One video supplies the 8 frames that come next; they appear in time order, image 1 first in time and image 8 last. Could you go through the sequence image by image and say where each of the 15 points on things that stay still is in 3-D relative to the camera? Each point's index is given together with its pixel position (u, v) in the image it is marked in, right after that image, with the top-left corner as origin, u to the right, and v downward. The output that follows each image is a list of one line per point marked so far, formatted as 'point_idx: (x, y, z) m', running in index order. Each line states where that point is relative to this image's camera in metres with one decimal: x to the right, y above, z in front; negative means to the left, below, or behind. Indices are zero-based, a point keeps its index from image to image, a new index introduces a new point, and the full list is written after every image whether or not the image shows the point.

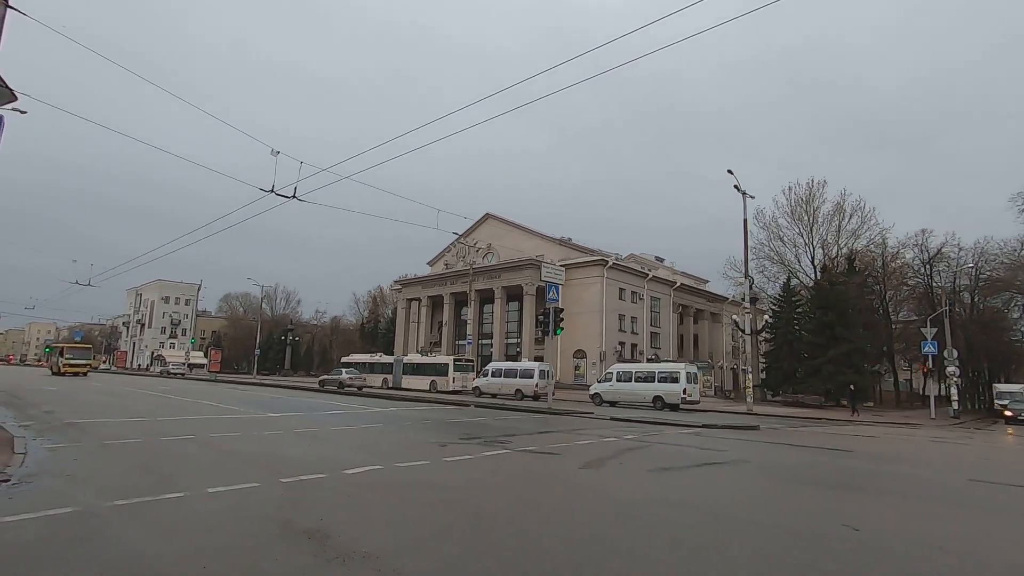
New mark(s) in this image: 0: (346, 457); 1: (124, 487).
0: (-3.4, -3.5, +11.9) m
1: (-5.8, -3.1, +8.7) m
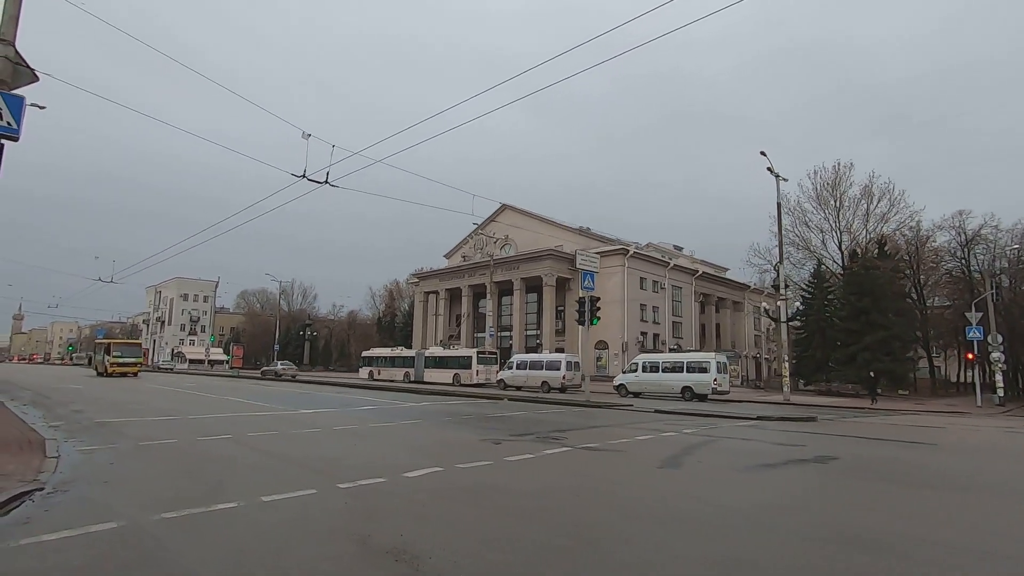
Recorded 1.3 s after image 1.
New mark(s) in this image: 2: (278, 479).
0: (-2.2, -3.3, +11.1) m
1: (-4.7, -2.9, +7.8) m
2: (-3.7, -3.1, +8.9) m
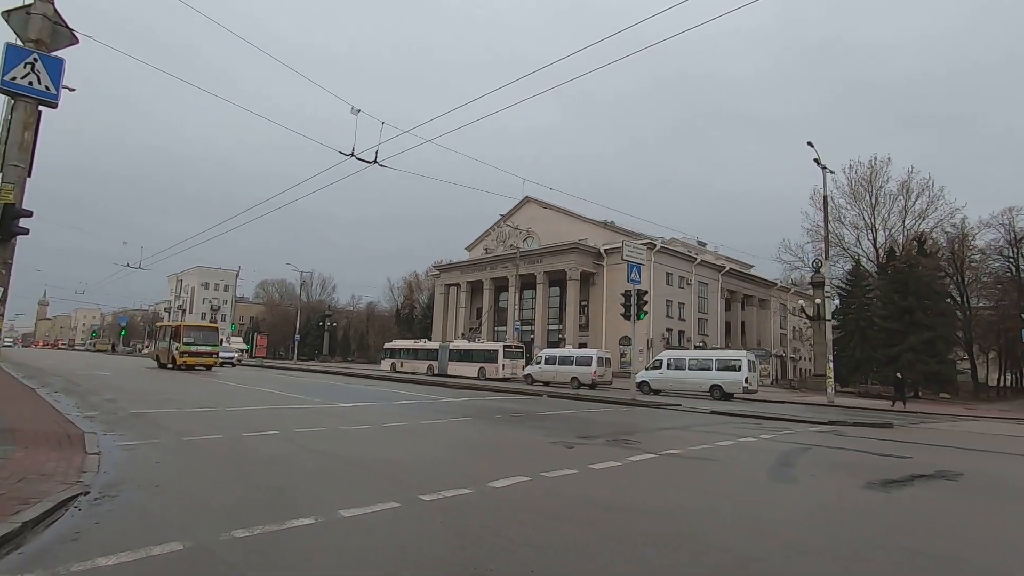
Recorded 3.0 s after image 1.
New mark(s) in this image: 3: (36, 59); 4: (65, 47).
0: (-0.7, -3.0, +10.0) m
1: (-3.3, -2.7, +6.8) m
2: (-2.3, -2.8, +7.9) m
3: (-8.5, +4.1, +10.2) m
4: (-8.6, +4.6, +10.9) m
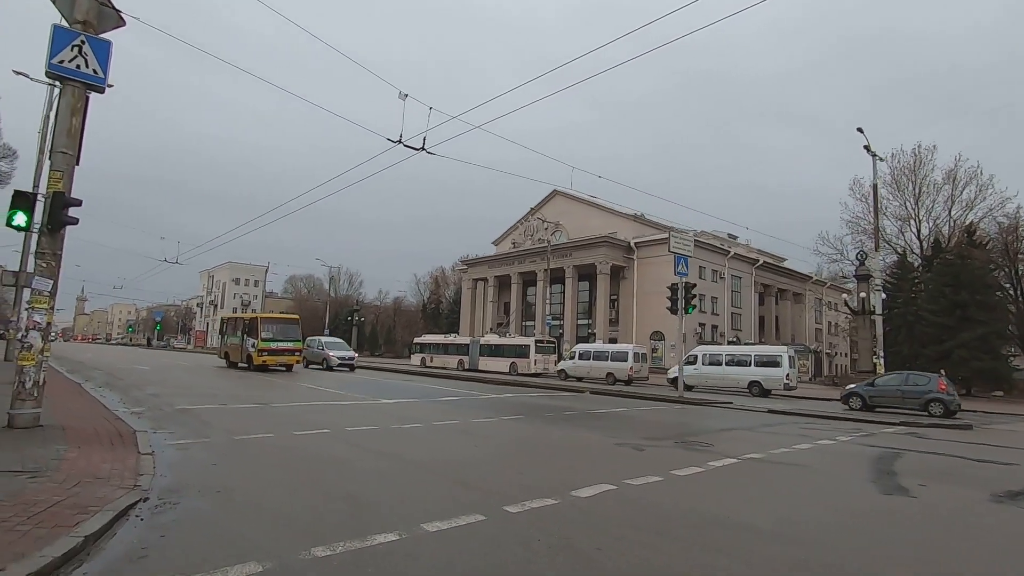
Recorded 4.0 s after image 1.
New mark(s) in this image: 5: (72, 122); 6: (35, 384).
0: (+0.4, -2.9, +9.3) m
1: (-2.3, -2.6, +6.3) m
2: (-1.2, -2.7, +7.3) m
3: (-7.4, +4.2, +9.7) m
4: (-7.4, +4.8, +10.5) m
5: (-7.5, +2.9, +9.8) m
6: (-7.8, -1.6, +9.3) m
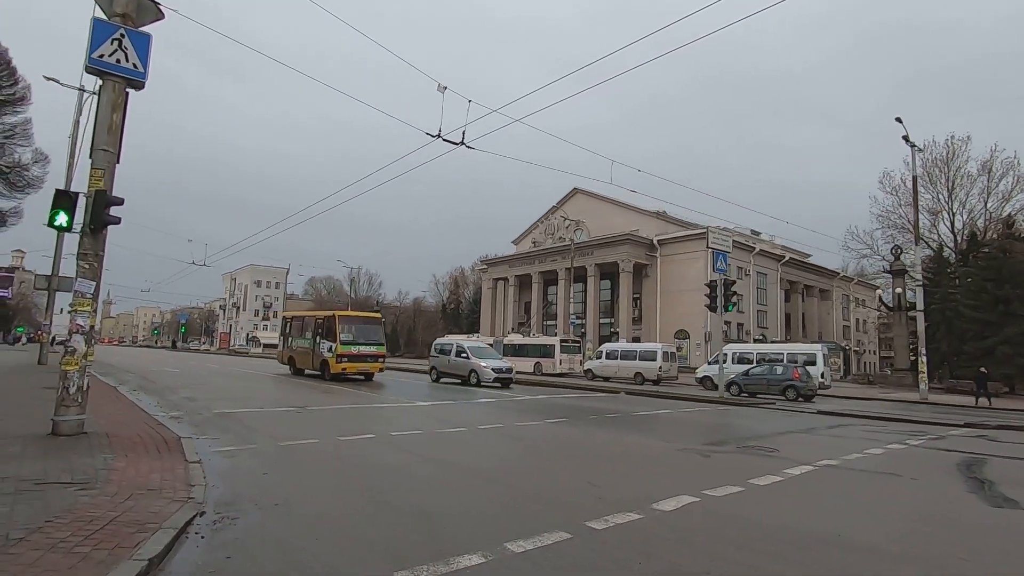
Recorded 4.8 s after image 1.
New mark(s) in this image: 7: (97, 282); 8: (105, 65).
0: (+1.4, -2.8, +8.8) m
1: (-1.4, -2.5, +5.8) m
2: (-0.3, -2.7, +6.8) m
3: (-6.5, +4.2, +9.4) m
4: (-6.5, +4.7, +10.1) m
5: (-6.6, +2.8, +9.4) m
6: (-6.9, -1.6, +9.0) m
7: (-6.7, +0.1, +9.1) m
8: (-6.6, +3.6, +9.2) m
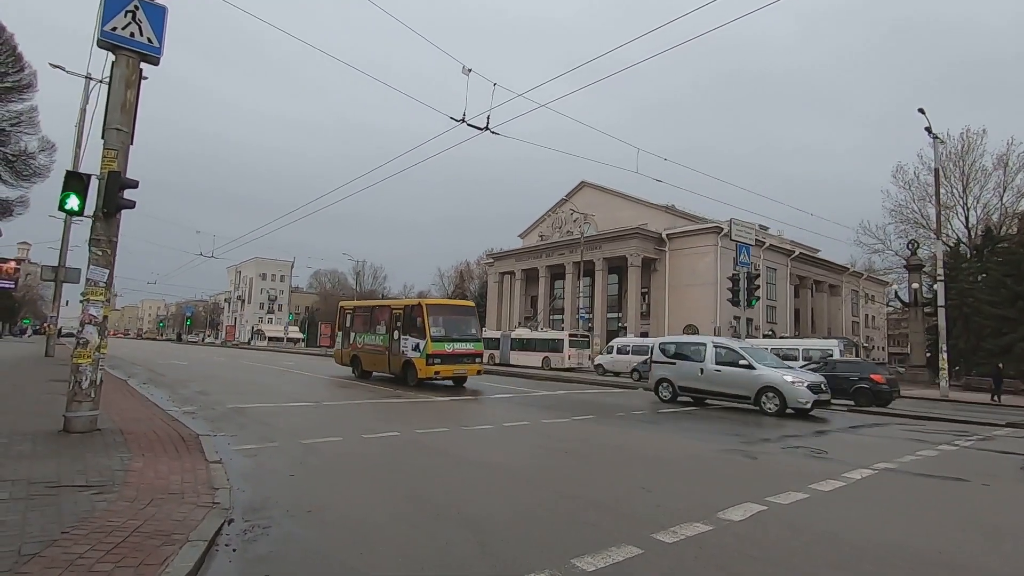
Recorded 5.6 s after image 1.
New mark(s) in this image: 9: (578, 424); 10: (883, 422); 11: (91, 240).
0: (+2.0, -2.7, +8.2) m
1: (-0.9, -2.4, +5.3) m
2: (+0.2, -2.5, +6.2) m
3: (-5.9, +4.4, +8.8) m
4: (-5.8, +4.9, +9.6) m
5: (-6.0, +3.0, +8.9) m
6: (-6.3, -1.4, +8.5) m
7: (-6.1, +0.3, +8.6) m
8: (-6.0, +3.8, +8.6) m
9: (+1.4, -3.0, +12.7) m
10: (+9.9, -3.6, +15.2) m
11: (-6.3, +0.7, +8.6) m
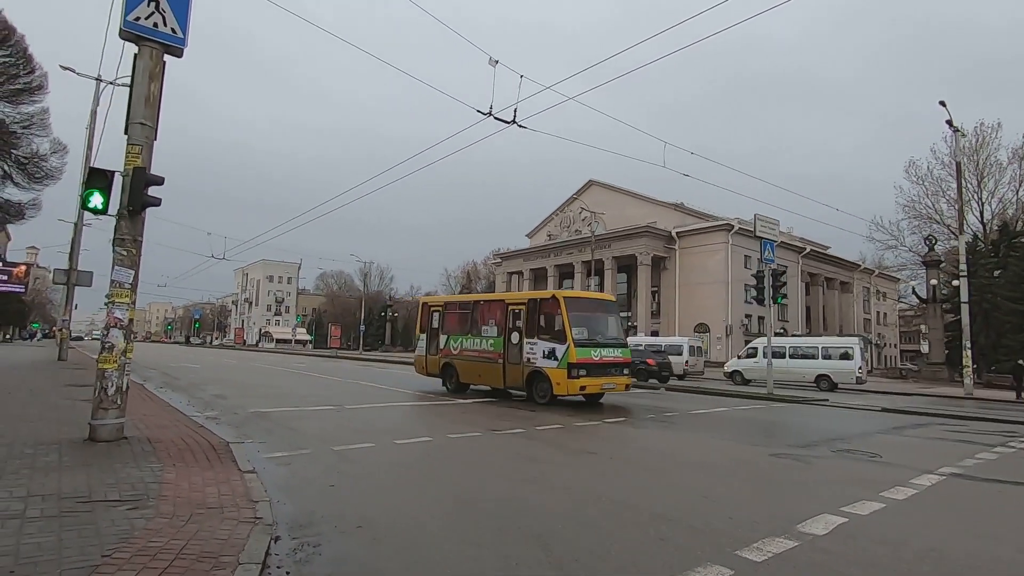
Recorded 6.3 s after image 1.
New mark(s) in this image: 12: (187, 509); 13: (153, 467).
0: (+2.6, -2.6, +7.8) m
1: (-0.2, -2.4, +4.8) m
2: (+0.9, -2.5, +5.8) m
3: (-5.3, +4.4, +8.5) m
4: (-5.2, +4.9, +9.2) m
5: (-5.4, +3.0, +8.5) m
6: (-5.6, -1.5, +8.1) m
7: (-5.5, +0.3, +8.2) m
8: (-5.4, +3.8, +8.3) m
9: (+2.1, -3.0, +12.3) m
10: (+10.6, -3.5, +14.7) m
11: (-5.7, +0.7, +8.2) m
12: (-3.2, -2.2, +5.6) m
13: (-4.4, -2.2, +6.9) m
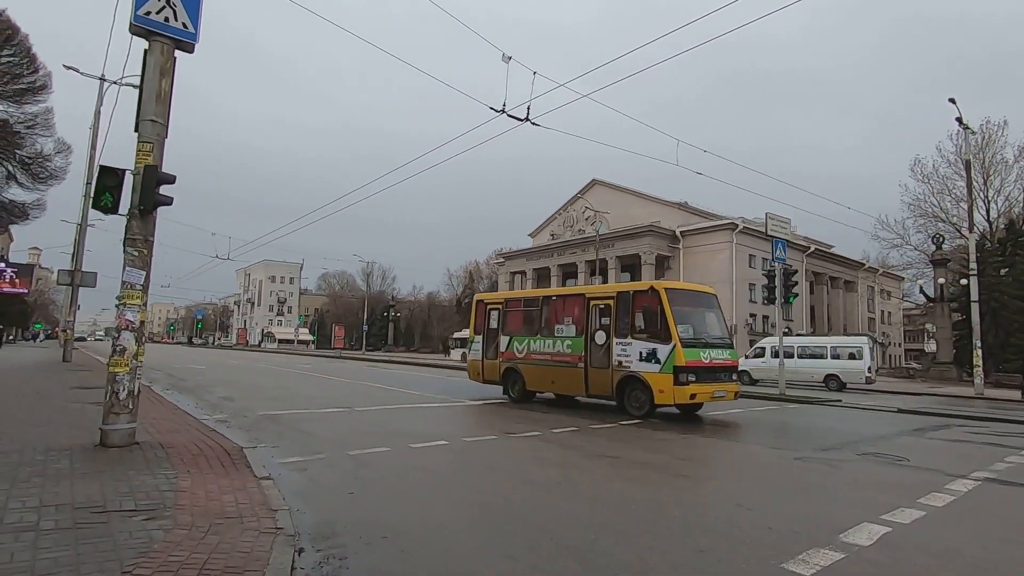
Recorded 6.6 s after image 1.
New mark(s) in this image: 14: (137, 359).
0: (+2.9, -2.6, +7.6) m
1: (+0.1, -2.4, +4.6) m
2: (+1.2, -2.5, +5.6) m
3: (-5.0, +4.3, +8.3) m
4: (-5.0, +4.9, +9.0) m
5: (-5.1, +3.0, +8.3) m
6: (-5.3, -1.5, +7.9) m
7: (-5.2, +0.2, +8.0) m
8: (-5.1, +3.7, +8.1) m
9: (+2.4, -3.0, +12.1) m
10: (+10.9, -3.4, +14.5) m
11: (-5.4, +0.7, +8.0) m
12: (-2.9, -2.2, +5.3) m
13: (-4.1, -2.2, +6.7) m
14: (-5.1, -1.0, +7.8) m
